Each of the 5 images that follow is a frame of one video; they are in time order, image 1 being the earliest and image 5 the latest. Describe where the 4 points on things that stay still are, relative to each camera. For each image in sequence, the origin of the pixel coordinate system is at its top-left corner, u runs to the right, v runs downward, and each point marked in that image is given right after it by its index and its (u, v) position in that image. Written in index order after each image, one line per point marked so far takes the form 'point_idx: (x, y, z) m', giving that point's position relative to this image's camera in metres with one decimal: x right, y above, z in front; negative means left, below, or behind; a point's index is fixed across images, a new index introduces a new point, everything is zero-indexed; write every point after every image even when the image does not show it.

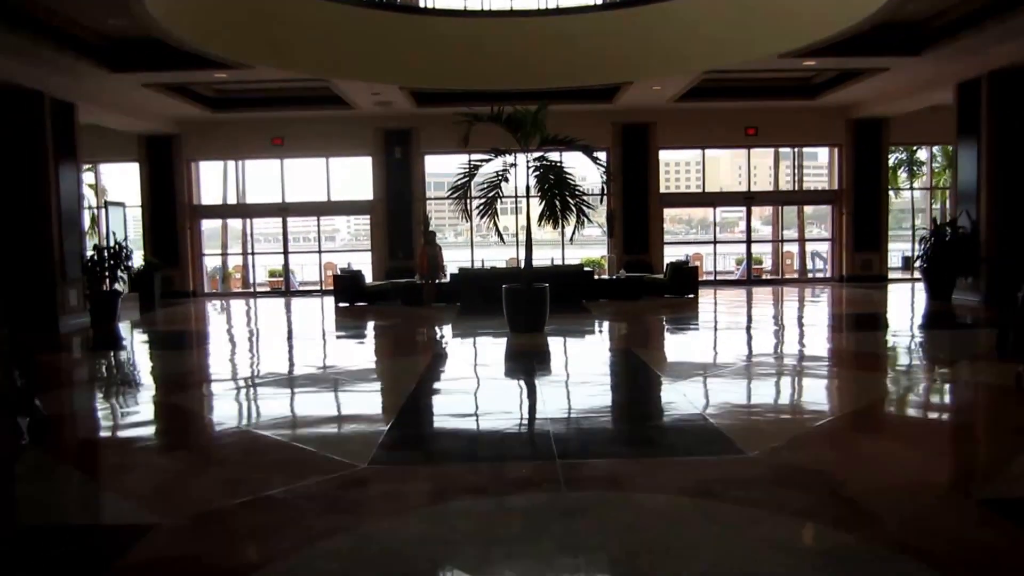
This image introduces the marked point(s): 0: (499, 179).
0: (-0.2, +1.7, +7.8) m
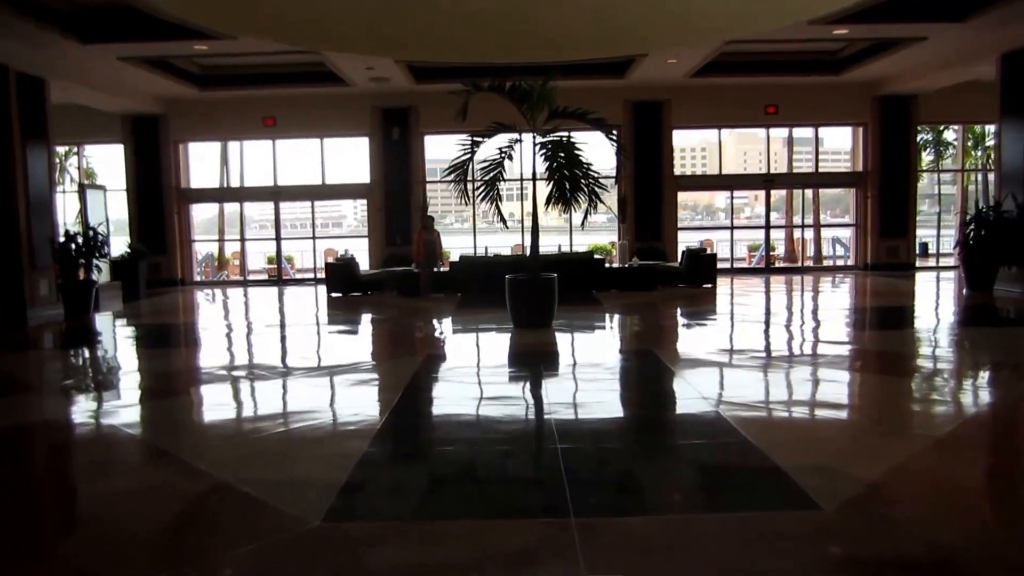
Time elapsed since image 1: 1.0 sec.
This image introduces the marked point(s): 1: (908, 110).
0: (-0.1, +1.8, +7.2) m
1: (+10.7, +4.7, +13.9) m
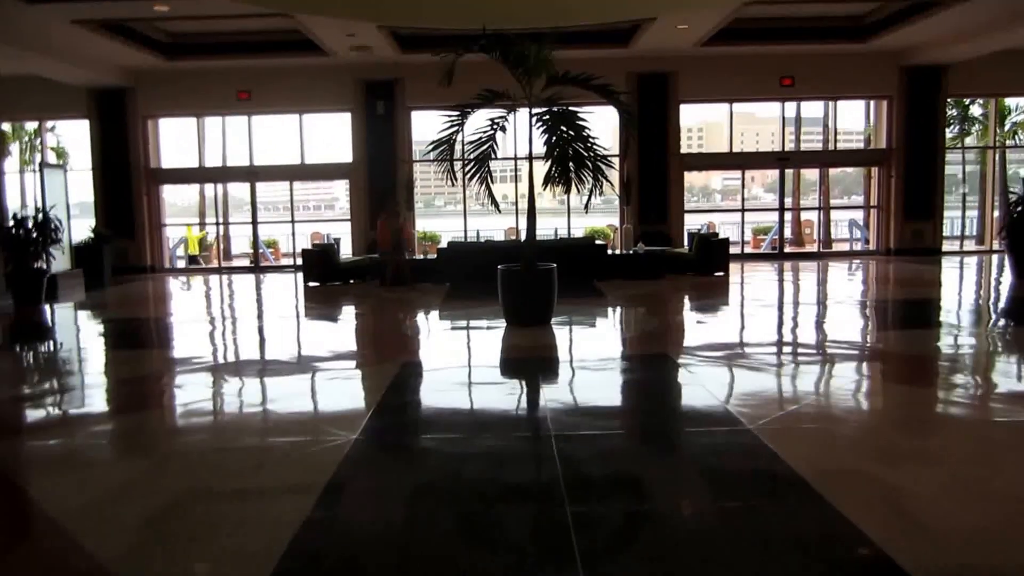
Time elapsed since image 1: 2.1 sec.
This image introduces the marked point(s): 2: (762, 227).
0: (-0.2, +1.9, +6.3) m
1: (+10.5, +5.1, +13.1) m
2: (+6.5, +1.6, +14.0) m
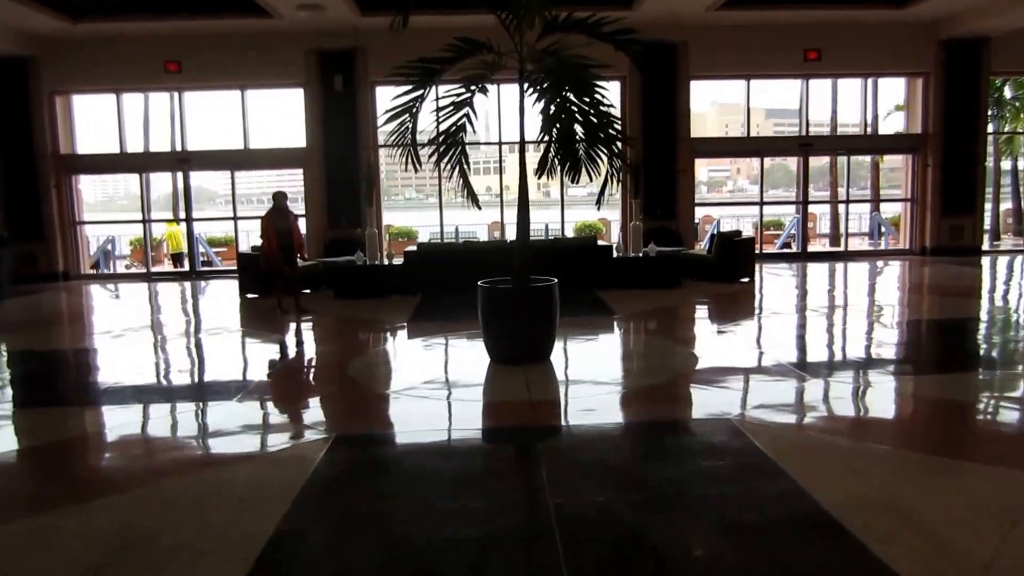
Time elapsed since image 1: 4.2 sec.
0: (-0.4, +1.7, +4.7) m
1: (+10.1, +5.1, +11.8) m
2: (+6.1, +1.6, +12.6) m
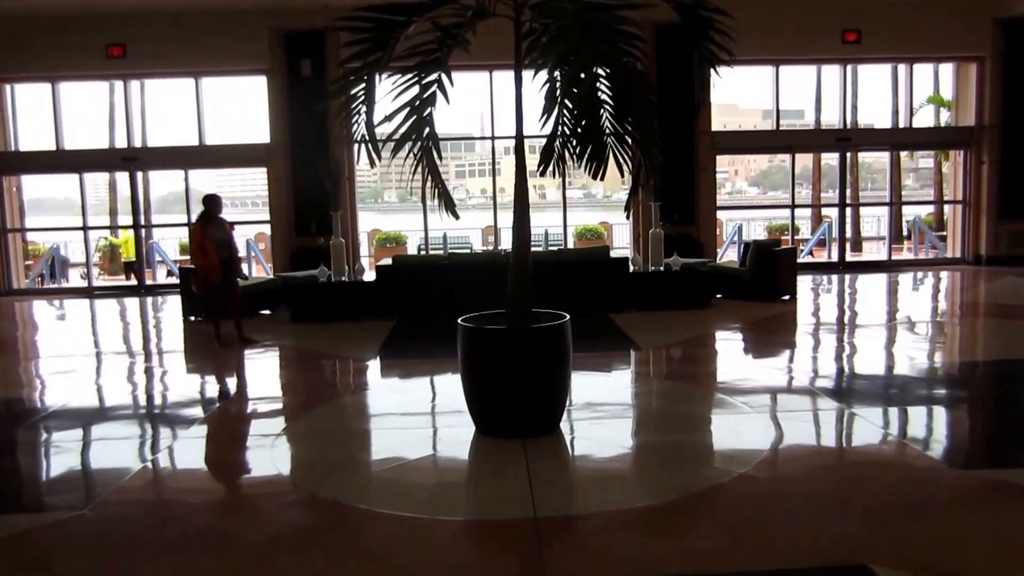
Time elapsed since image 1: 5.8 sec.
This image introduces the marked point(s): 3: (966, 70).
0: (-0.4, +1.5, +3.5) m
1: (+10.1, +4.8, +10.7) m
2: (+6.0, +1.3, +11.4) m
3: (+9.2, +4.5, +11.1) m
